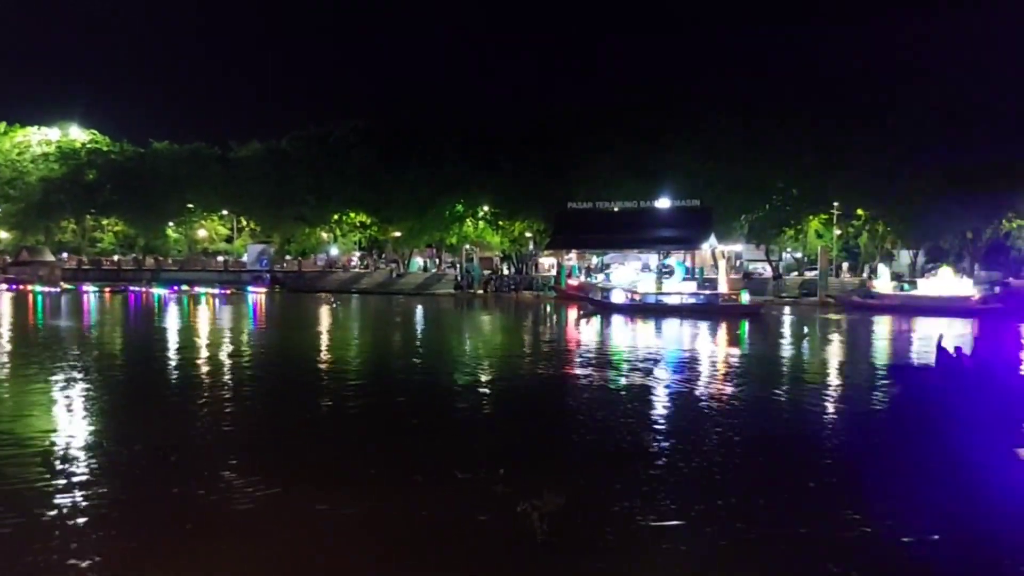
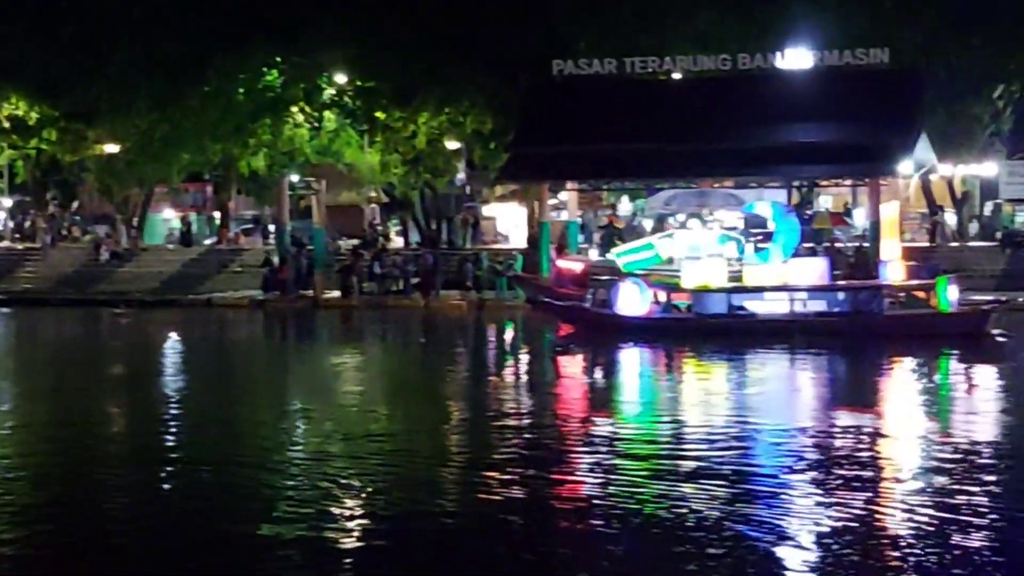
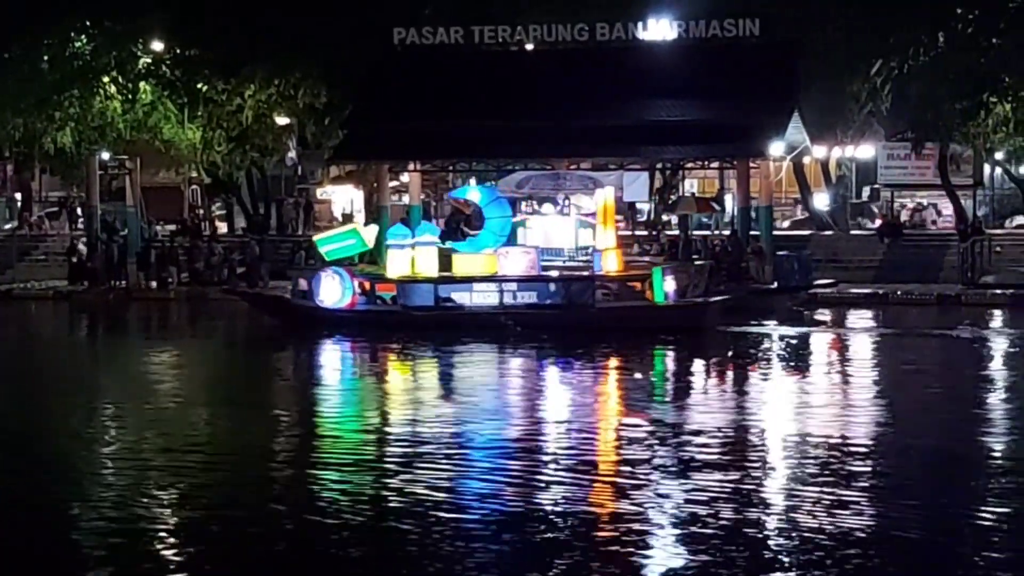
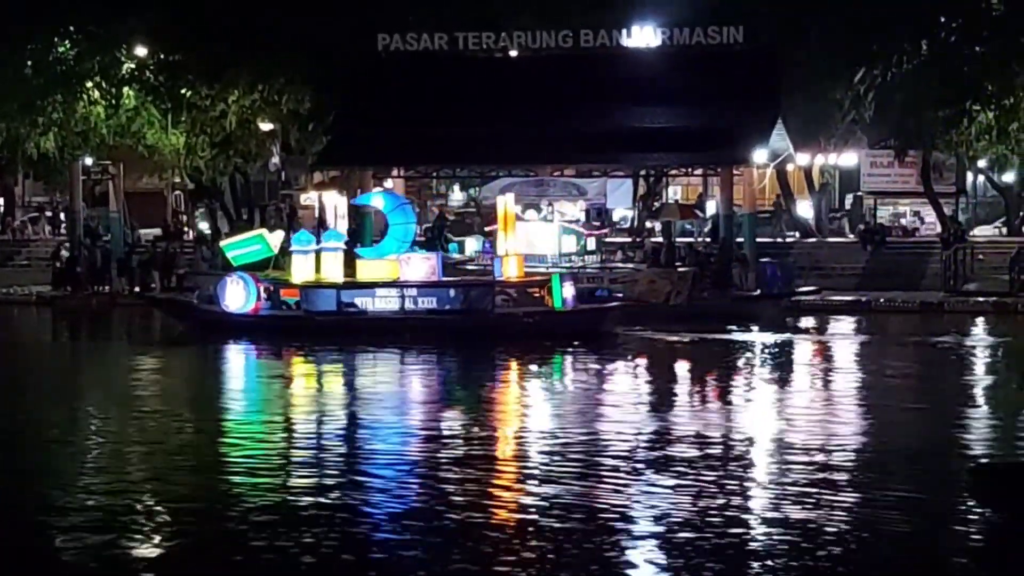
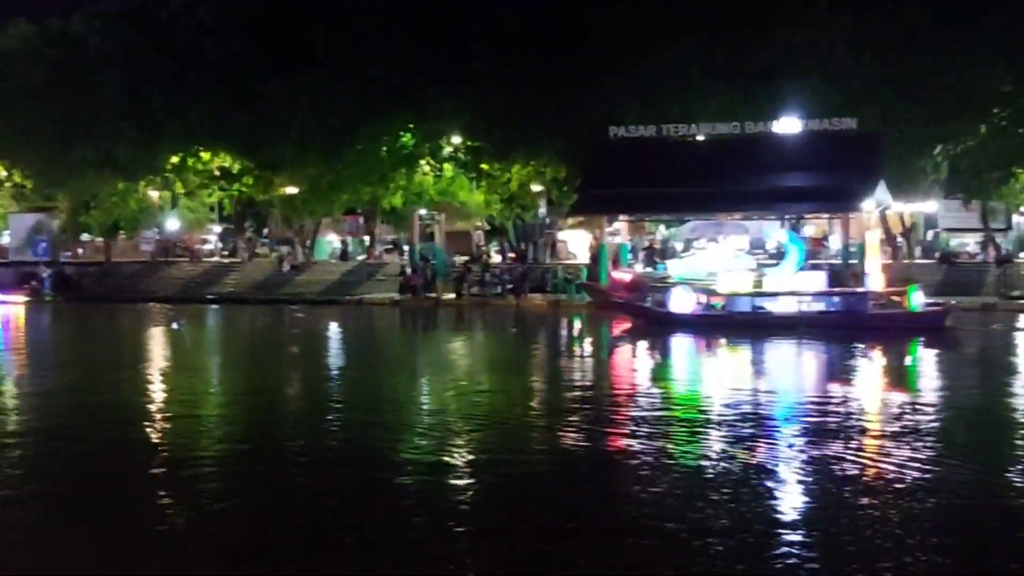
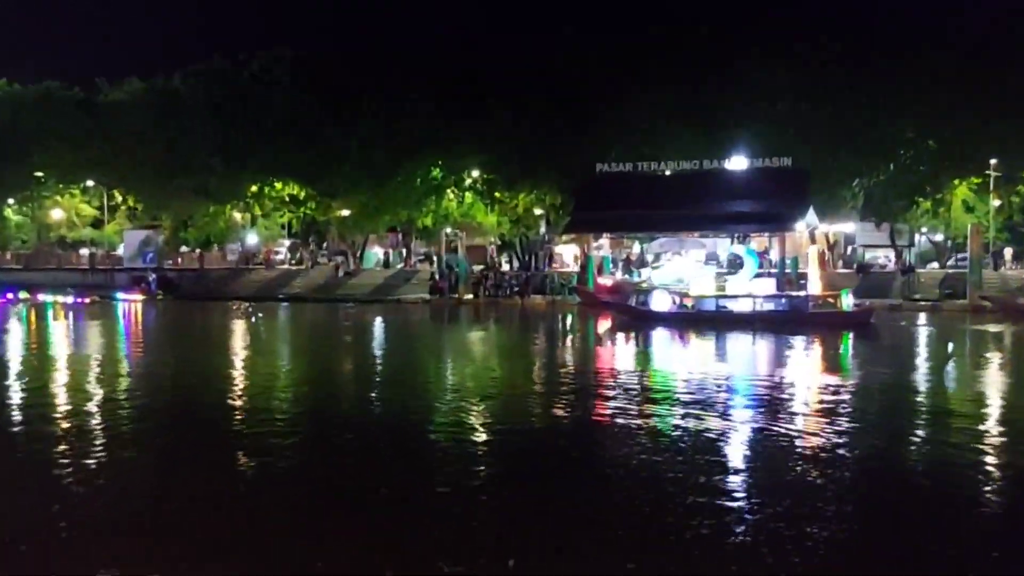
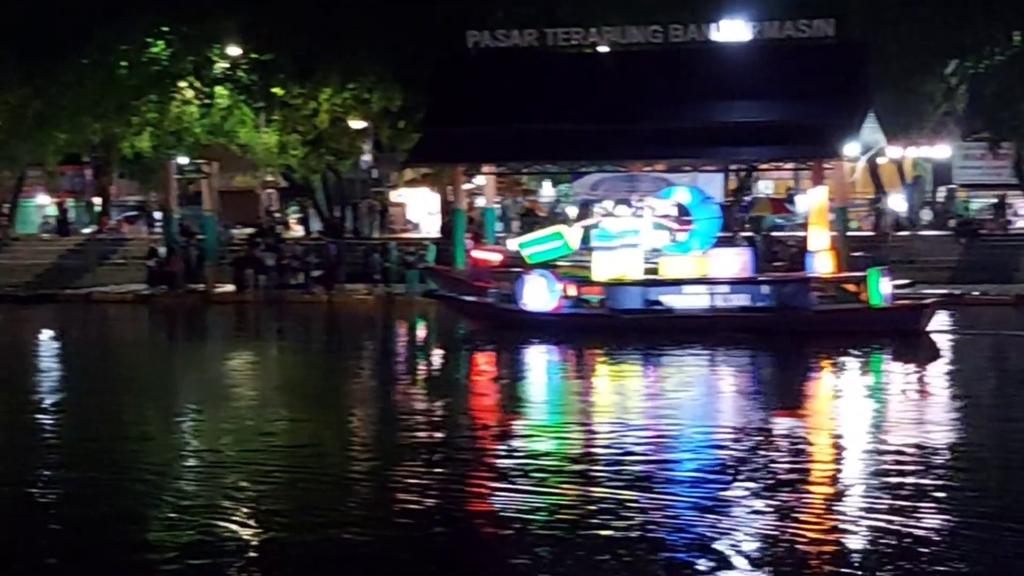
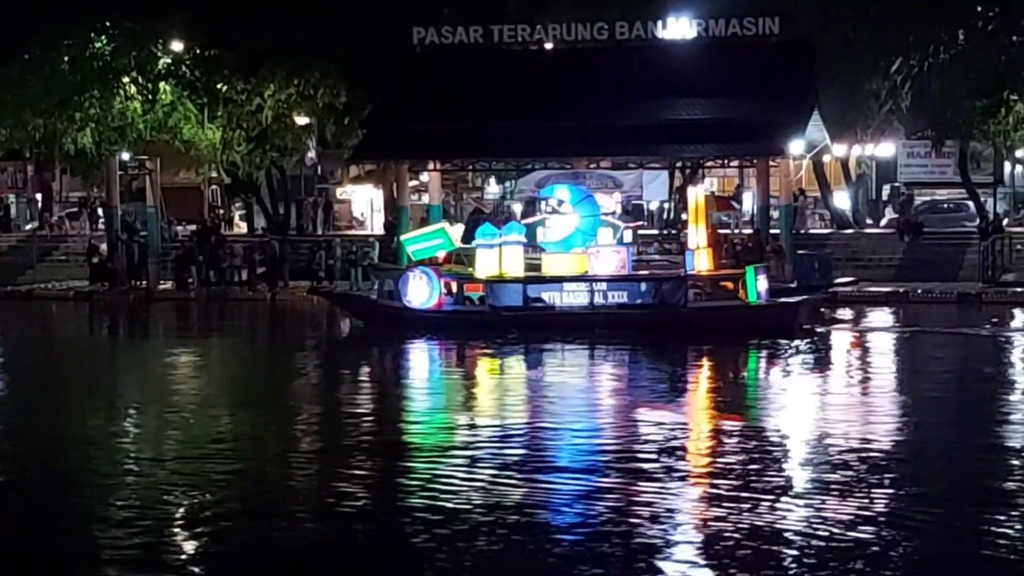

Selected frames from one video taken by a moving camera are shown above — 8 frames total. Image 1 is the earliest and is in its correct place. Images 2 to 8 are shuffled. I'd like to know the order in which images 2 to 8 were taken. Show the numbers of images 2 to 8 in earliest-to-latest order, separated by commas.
6, 5, 2, 7, 8, 3, 4
